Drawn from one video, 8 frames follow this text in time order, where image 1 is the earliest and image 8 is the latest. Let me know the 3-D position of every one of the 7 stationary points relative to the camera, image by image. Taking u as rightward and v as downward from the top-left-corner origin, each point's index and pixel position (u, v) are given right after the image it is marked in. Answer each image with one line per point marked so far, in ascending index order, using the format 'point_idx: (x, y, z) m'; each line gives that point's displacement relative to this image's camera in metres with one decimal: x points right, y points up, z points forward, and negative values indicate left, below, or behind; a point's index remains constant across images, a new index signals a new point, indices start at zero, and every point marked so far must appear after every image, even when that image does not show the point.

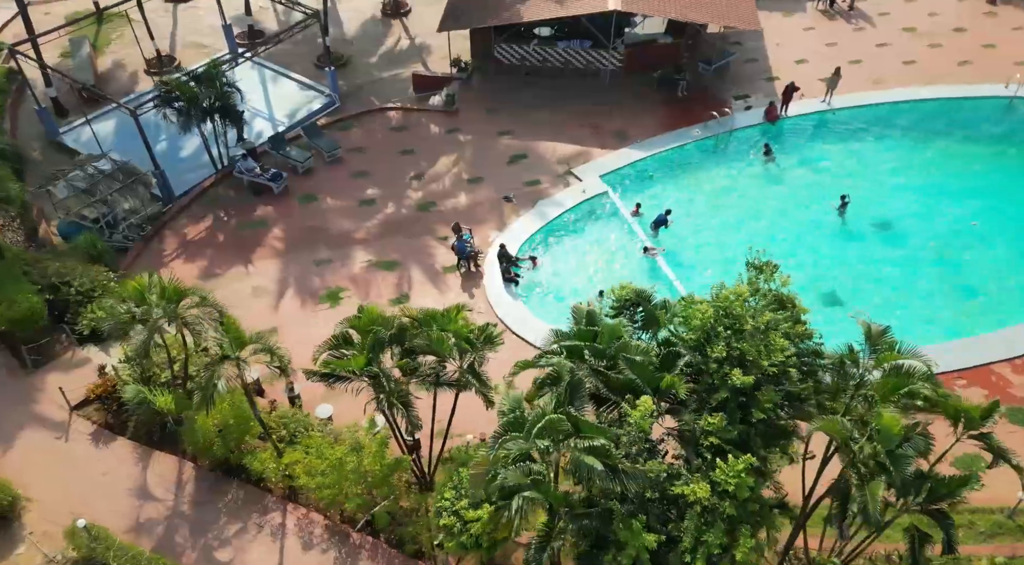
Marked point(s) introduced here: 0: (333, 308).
0: (-5.1, -0.8, +19.9) m
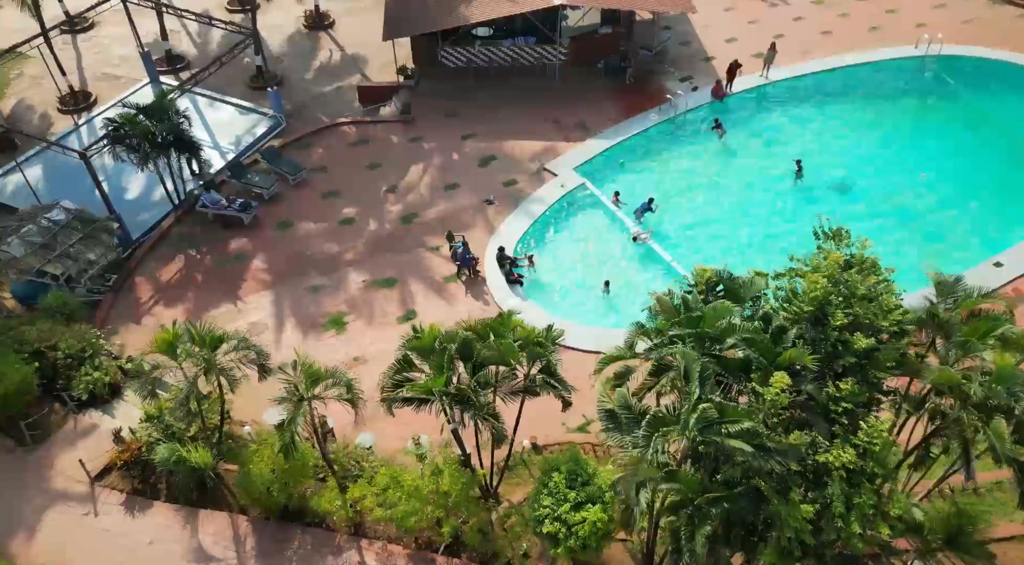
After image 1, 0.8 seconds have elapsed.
0: (-4.7, -1.5, +19.2) m
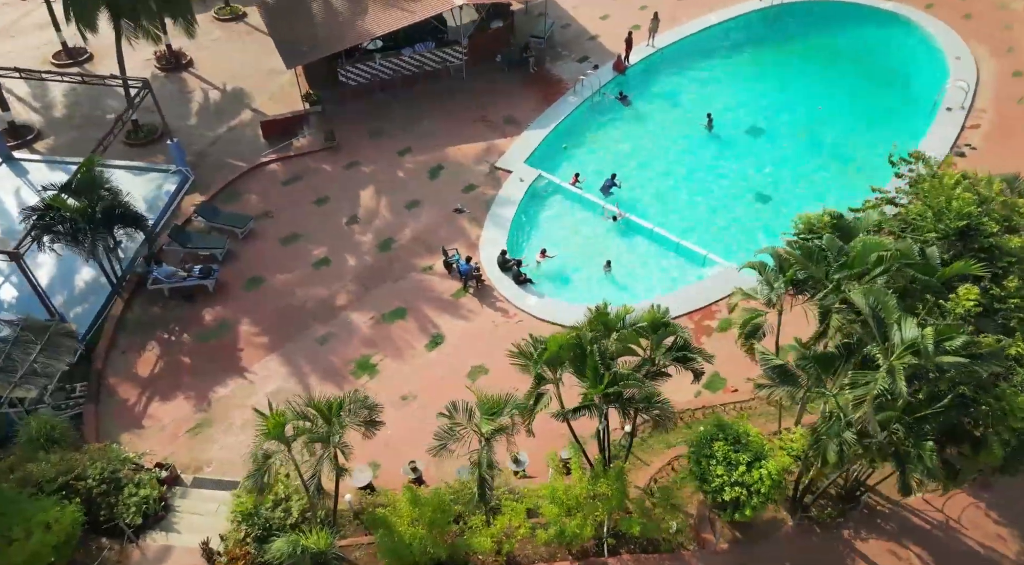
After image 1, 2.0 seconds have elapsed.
0: (-3.6, -2.5, +18.0) m
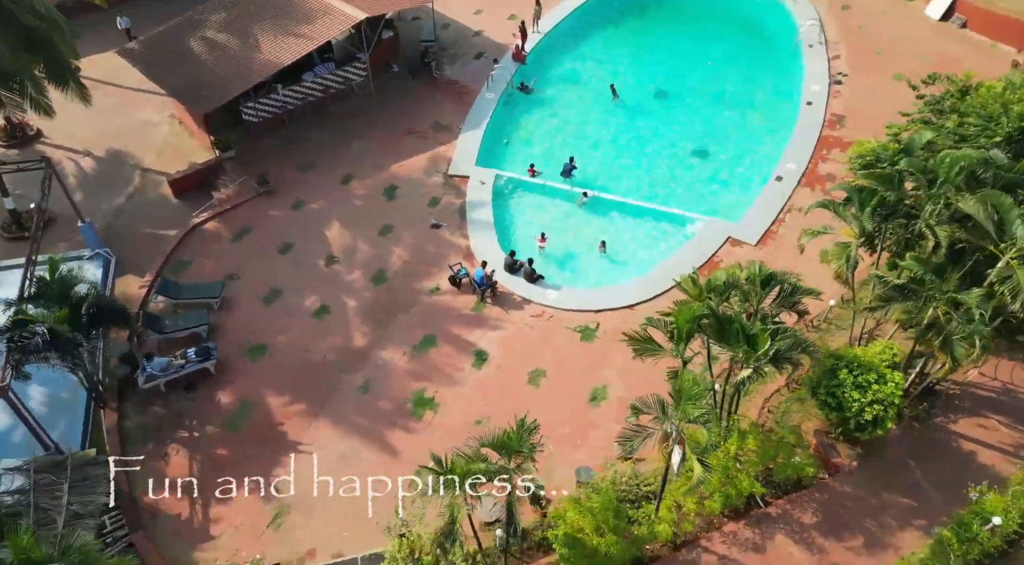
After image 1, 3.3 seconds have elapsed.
0: (-1.8, -3.2, +17.1) m
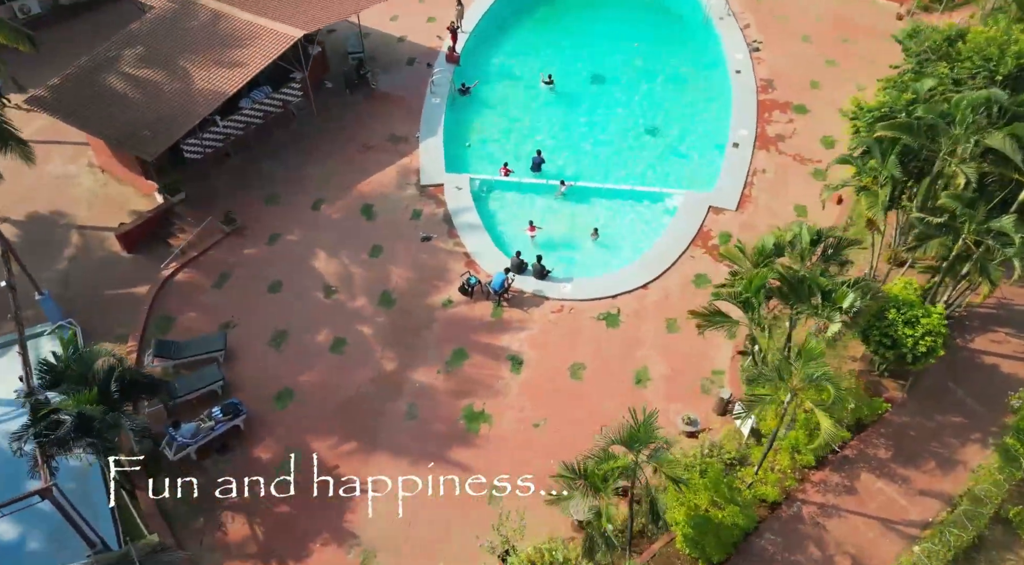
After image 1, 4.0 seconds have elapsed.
0: (-0.5, -3.4, +16.8) m
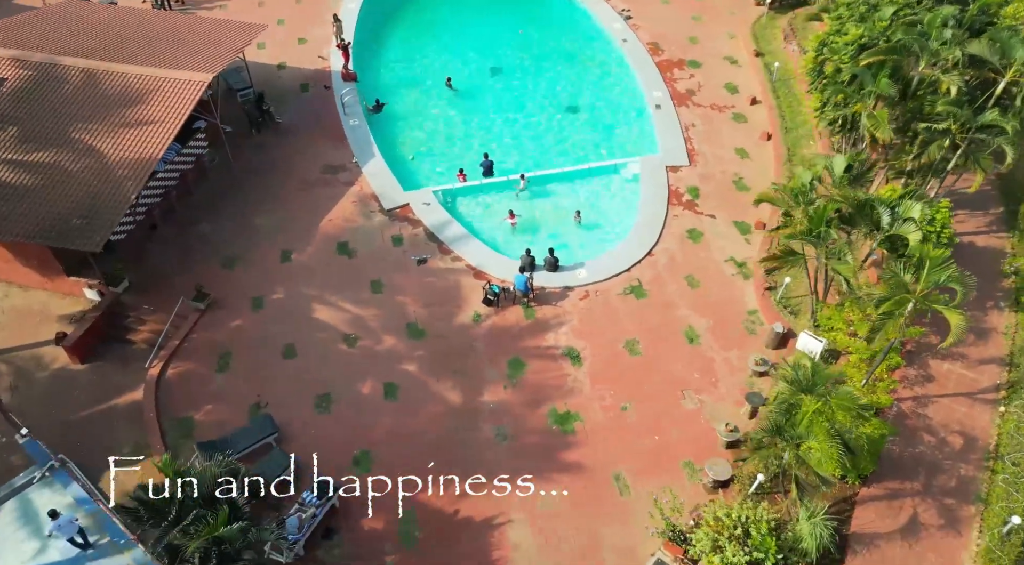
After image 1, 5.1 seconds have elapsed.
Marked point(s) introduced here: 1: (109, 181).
0: (+1.7, -3.3, +16.6) m
1: (-11.3, +2.8, +19.4) m
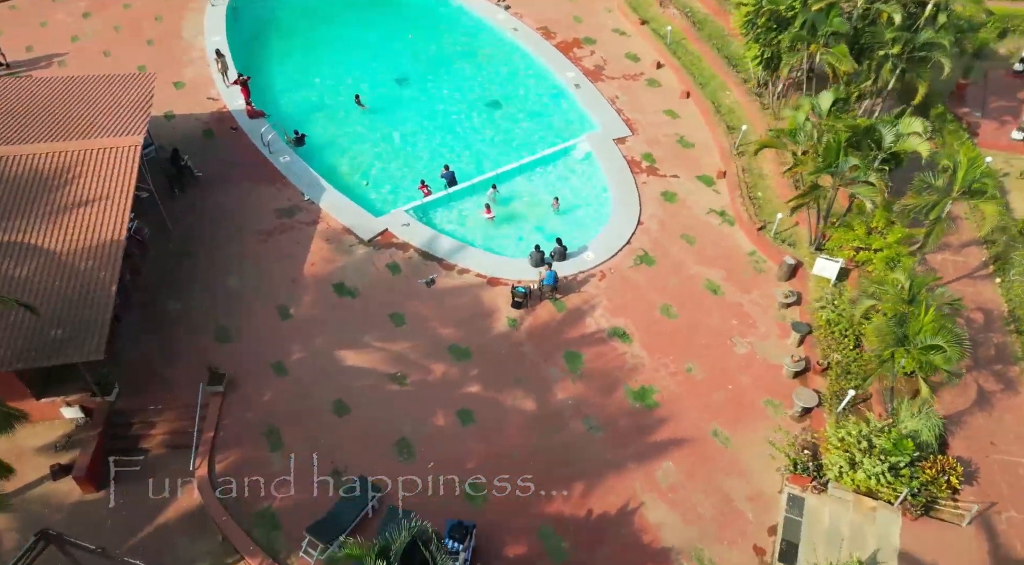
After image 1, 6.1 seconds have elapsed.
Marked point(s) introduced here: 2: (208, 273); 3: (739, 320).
0: (+3.7, -2.7, +17.1) m
1: (-10.7, +0.1, +16.6) m
2: (-8.9, +0.1, +20.1) m
3: (+6.1, -1.0, +18.7) m
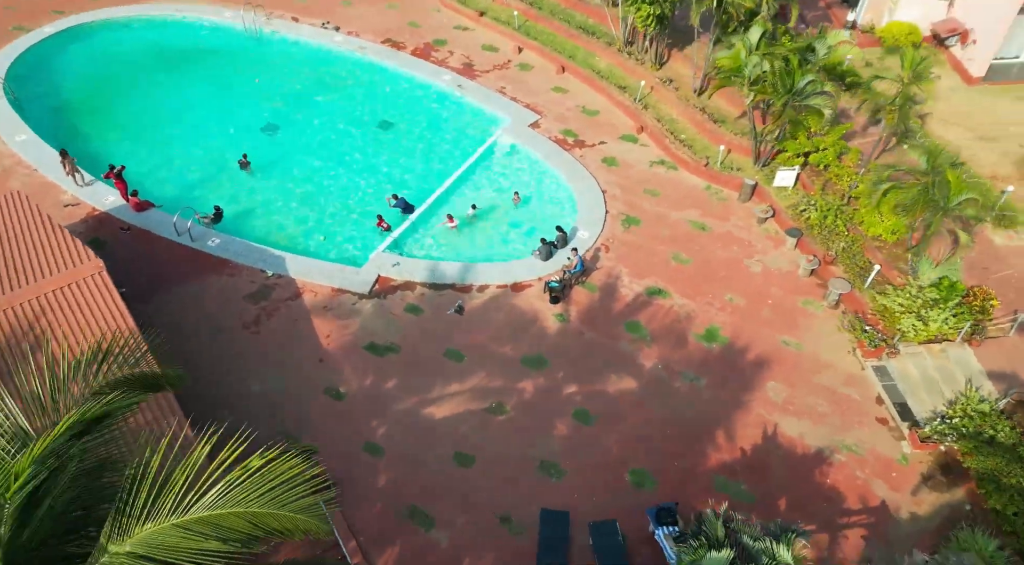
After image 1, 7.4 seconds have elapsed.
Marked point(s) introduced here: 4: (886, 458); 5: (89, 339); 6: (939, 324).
0: (+5.6, -1.2, +18.4) m
1: (-8.0, -3.2, +13.5) m
2: (-7.5, -2.8, +17.3) m
3: (+6.8, +1.1, +20.7) m
4: (+8.3, -3.9, +15.5) m
5: (-9.3, -1.2, +14.6) m
6: (+10.2, -1.0, +16.5) m
